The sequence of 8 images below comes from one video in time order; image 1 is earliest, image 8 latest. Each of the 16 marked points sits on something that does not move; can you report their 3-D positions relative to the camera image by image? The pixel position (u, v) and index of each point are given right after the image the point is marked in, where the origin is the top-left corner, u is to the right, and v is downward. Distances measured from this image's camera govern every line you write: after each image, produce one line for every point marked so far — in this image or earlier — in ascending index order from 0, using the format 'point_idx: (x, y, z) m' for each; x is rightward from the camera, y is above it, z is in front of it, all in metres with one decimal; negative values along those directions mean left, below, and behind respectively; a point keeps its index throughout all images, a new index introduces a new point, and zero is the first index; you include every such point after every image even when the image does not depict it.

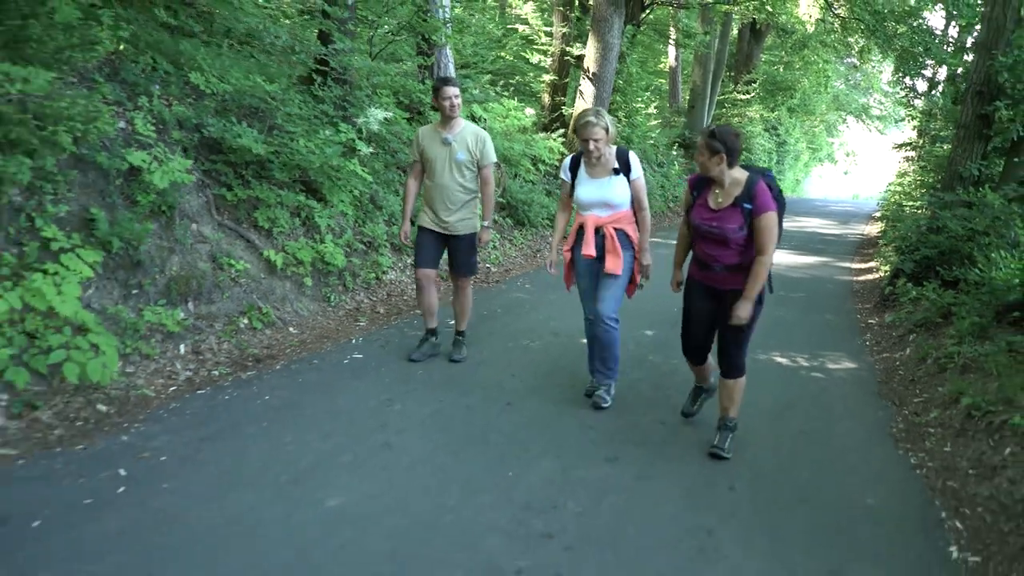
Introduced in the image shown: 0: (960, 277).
0: (+3.6, +0.1, +6.5) m
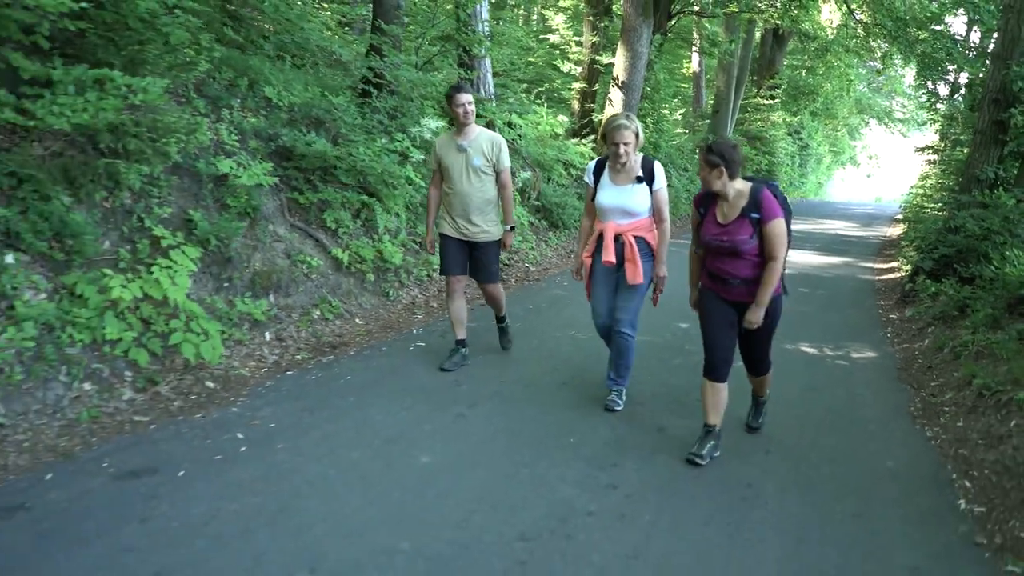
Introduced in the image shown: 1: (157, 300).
0: (+4.0, +0.1, +7.0) m
1: (-2.1, -0.1, +4.9) m
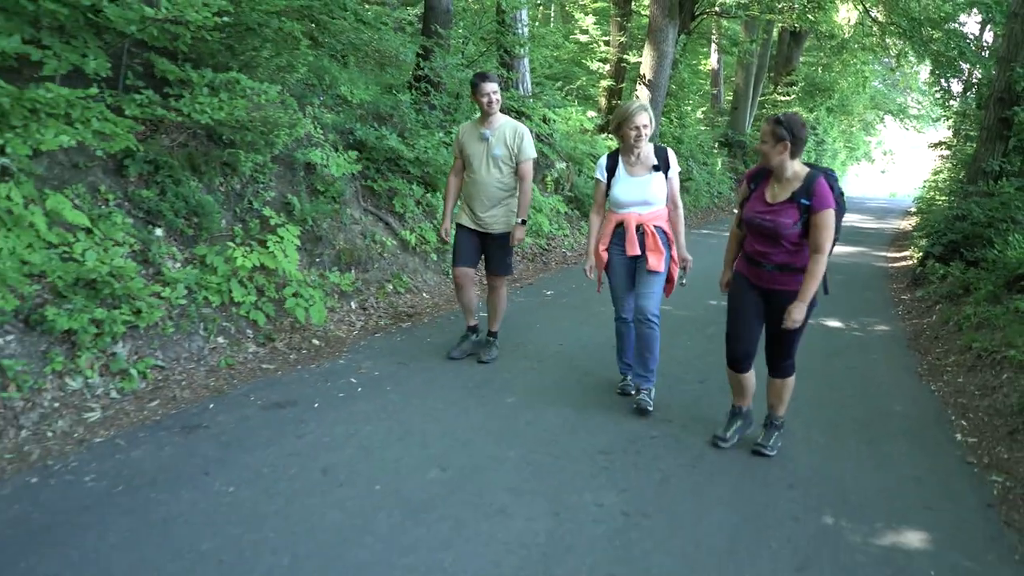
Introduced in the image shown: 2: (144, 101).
0: (+4.4, +0.3, +7.7) m
1: (-1.7, +0.1, +5.7) m
2: (-2.3, +1.2, +5.0) m
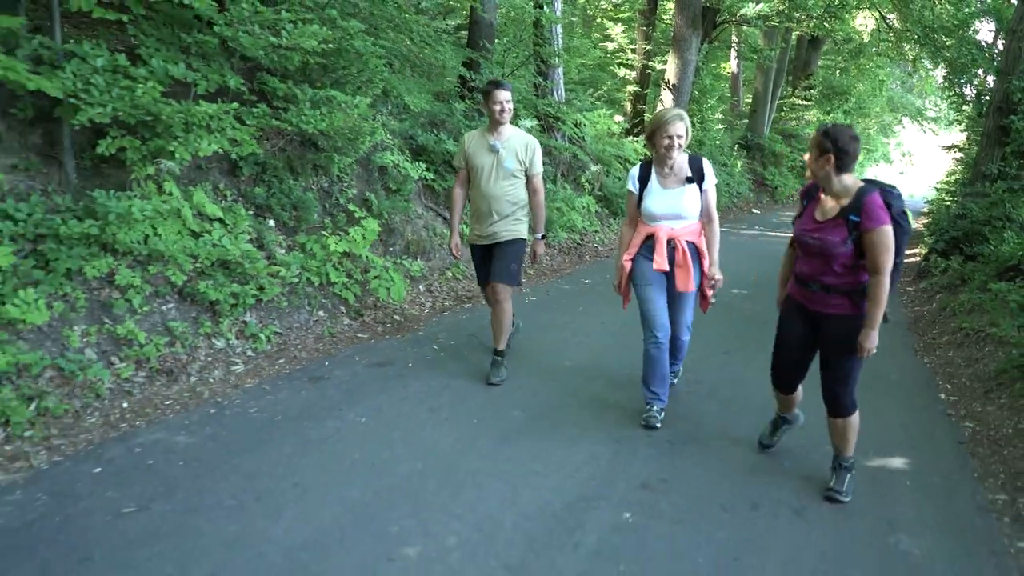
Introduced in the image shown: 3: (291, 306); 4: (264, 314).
0: (+4.9, +0.4, +8.5) m
1: (-1.3, +0.3, +6.7) m
2: (-1.9, +1.3, +6.0) m
3: (-1.6, -0.1, +5.8) m
4: (-1.7, -0.2, +5.6) m
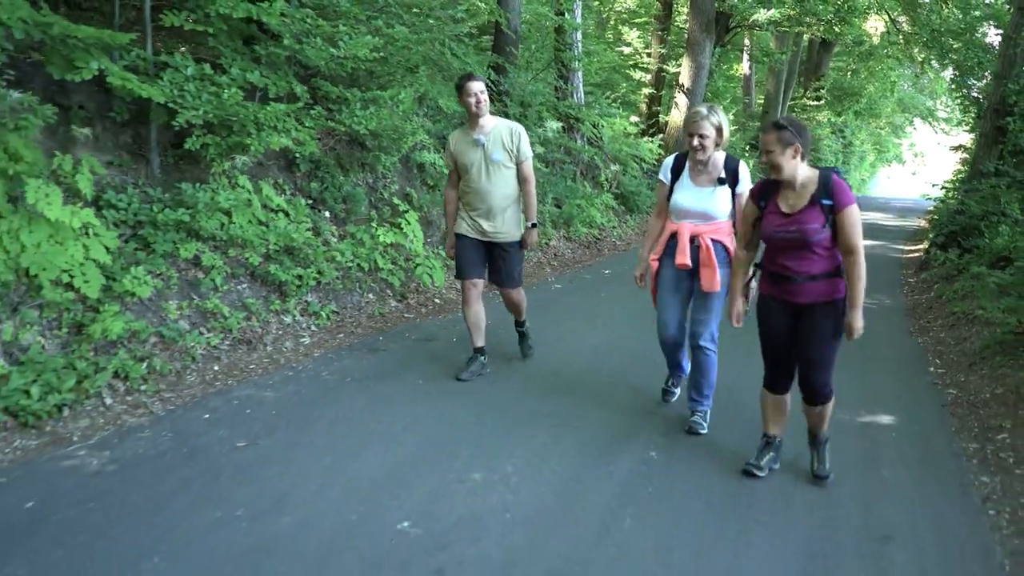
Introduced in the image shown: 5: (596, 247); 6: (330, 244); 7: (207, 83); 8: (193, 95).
0: (+5.1, +0.5, +9.1) m
1: (-1.0, +0.4, +7.3) m
2: (-1.6, +1.4, +6.7) m
3: (-1.3, 0.0, +6.5) m
4: (-1.4, 0.0, +6.2) m
5: (+1.2, +0.6, +11.4) m
6: (-1.5, +0.4, +6.7) m
7: (-2.0, +1.4, +5.6) m
8: (-2.0, +1.3, +5.4) m
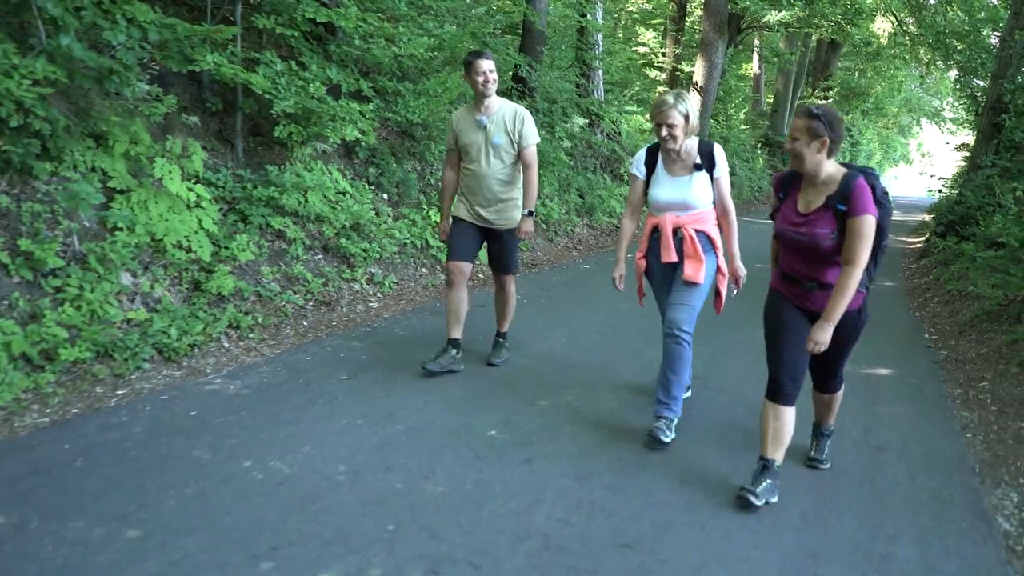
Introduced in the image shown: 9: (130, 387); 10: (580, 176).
0: (+5.5, +0.7, +9.8) m
1: (-0.7, +0.6, +8.1) m
2: (-1.2, +1.6, +7.5) m
3: (-1.0, +0.2, +7.3) m
4: (-1.1, +0.2, +7.0) m
5: (+1.6, +0.8, +12.2) m
6: (-1.1, +0.6, +7.4) m
7: (-1.7, +1.6, +6.4) m
8: (-1.7, +1.5, +6.2) m
9: (-1.9, -0.5, +4.2) m
10: (+1.0, +1.7, +12.1) m
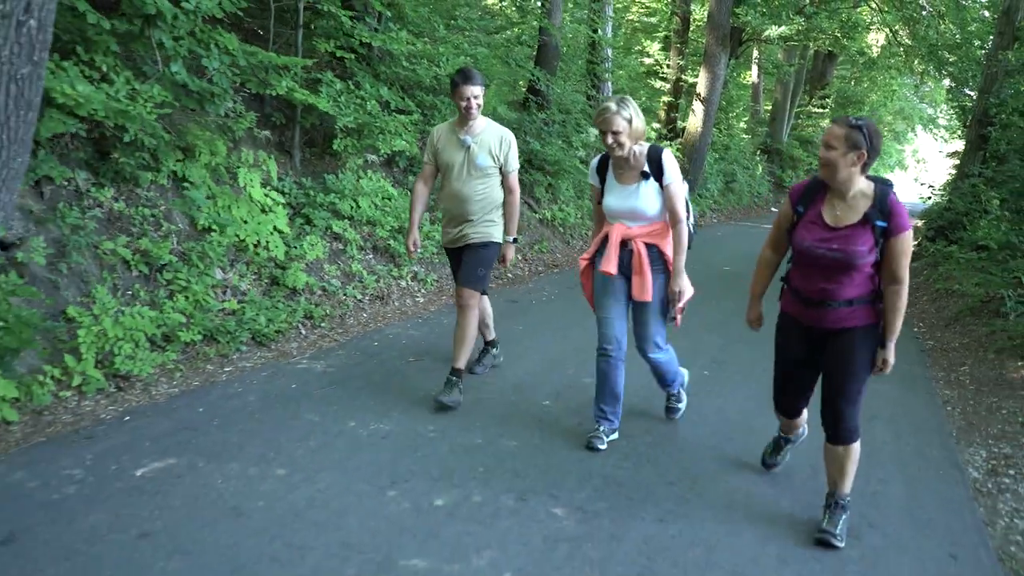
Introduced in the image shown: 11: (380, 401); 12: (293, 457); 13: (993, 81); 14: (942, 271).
0: (+5.8, +0.7, +10.6) m
1: (-0.4, +0.6, +8.8) m
2: (-1.0, +1.7, +8.2) m
3: (-0.7, +0.2, +8.0) m
4: (-0.8, +0.2, +7.7) m
5: (+1.8, +0.8, +12.9) m
6: (-0.9, +0.6, +8.2) m
7: (-1.4, +1.7, +7.1) m
8: (-1.4, +1.5, +6.9) m
9: (-1.7, -0.5, +4.9) m
10: (+1.3, +1.7, +12.8) m
11: (-0.7, -0.6, +4.5) m
12: (-1.0, -0.8, +3.7) m
13: (+6.7, +2.9, +11.3) m
14: (+4.9, +0.2, +9.4) m
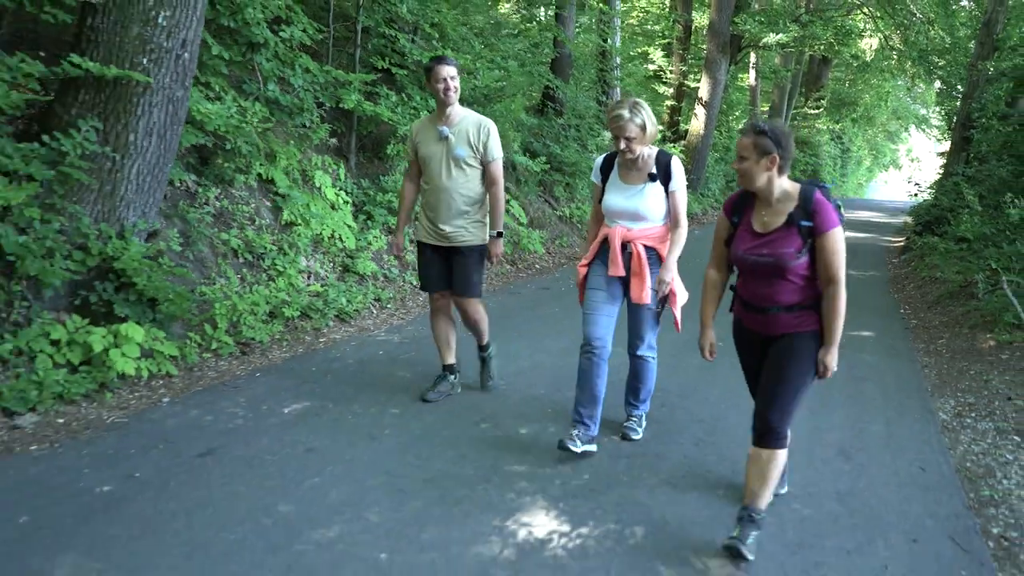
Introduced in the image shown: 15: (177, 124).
0: (+6.1, +0.8, +11.6) m
1: (-0.1, +0.7, +9.8) m
2: (-0.6, +1.8, +9.1) m
3: (-0.4, +0.4, +8.9) m
4: (-0.5, +0.3, +8.7) m
5: (+2.1, +0.9, +13.8) m
6: (-0.5, +0.7, +9.1) m
7: (-1.1, +1.8, +8.0) m
8: (-1.1, +1.7, +7.8) m
9: (-1.3, -0.3, +5.8) m
10: (+1.6, +1.8, +13.8) m
11: (-0.4, -0.5, +5.5) m
12: (-0.6, -0.6, +4.6) m
13: (+7.0, +3.0, +12.3) m
14: (+5.3, +0.3, +10.3) m
15: (-2.0, +1.0, +4.9) m
